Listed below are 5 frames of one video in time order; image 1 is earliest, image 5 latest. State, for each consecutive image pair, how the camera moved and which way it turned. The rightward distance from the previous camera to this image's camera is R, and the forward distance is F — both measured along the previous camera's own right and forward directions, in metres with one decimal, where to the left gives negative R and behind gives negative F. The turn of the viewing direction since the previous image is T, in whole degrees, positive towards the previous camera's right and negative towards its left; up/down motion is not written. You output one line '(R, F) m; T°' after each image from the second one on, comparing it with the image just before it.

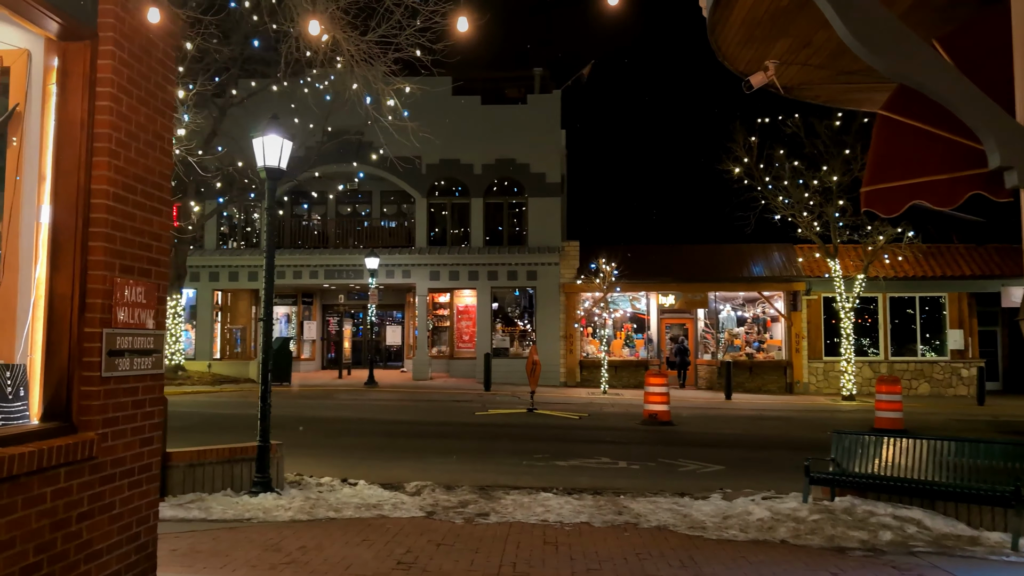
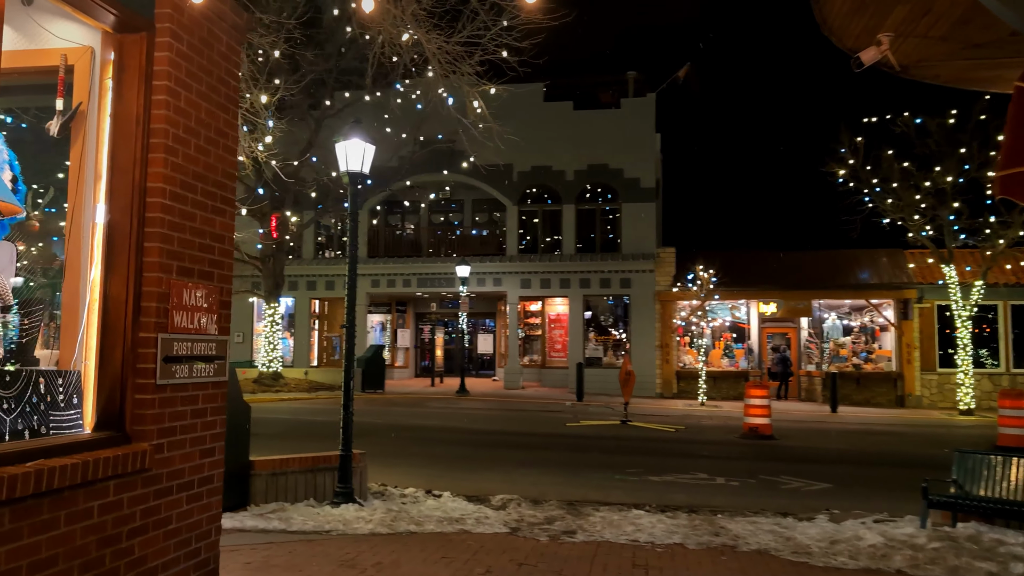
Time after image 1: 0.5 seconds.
(+0.1, +0.4) m; -6°
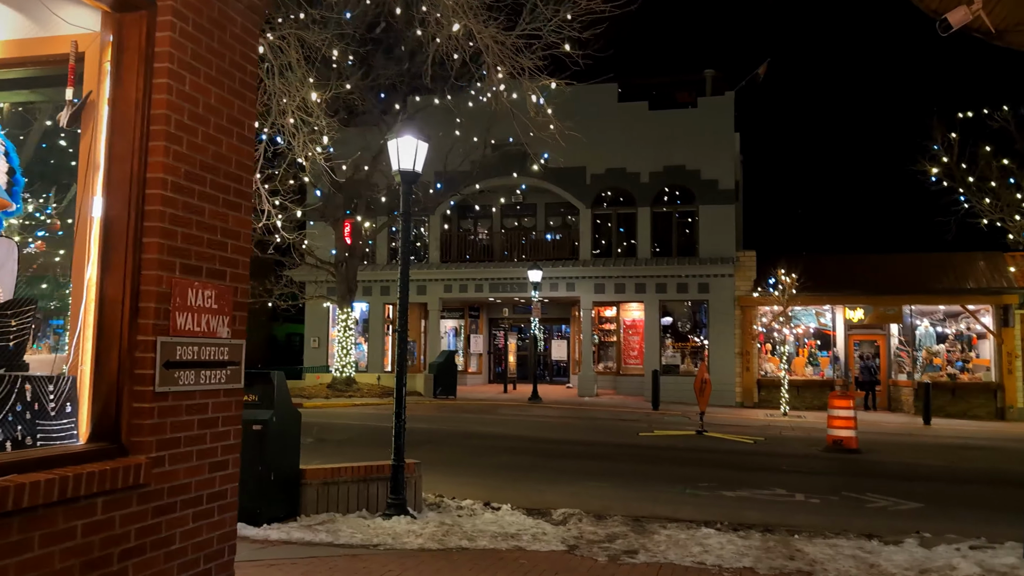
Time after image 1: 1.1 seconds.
(+0.2, +0.4) m; -5°
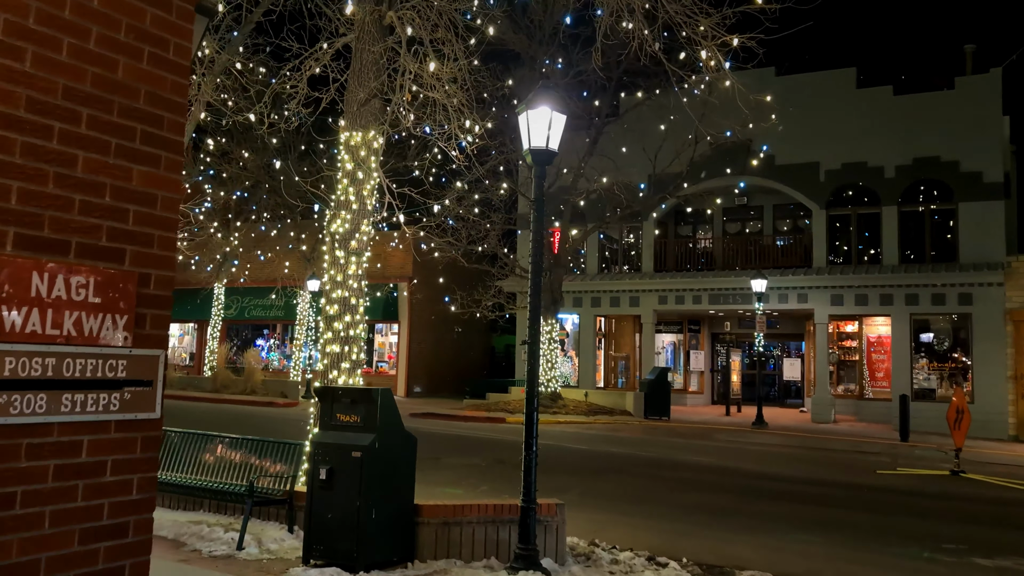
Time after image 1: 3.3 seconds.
(+0.6, +1.6) m; -15°
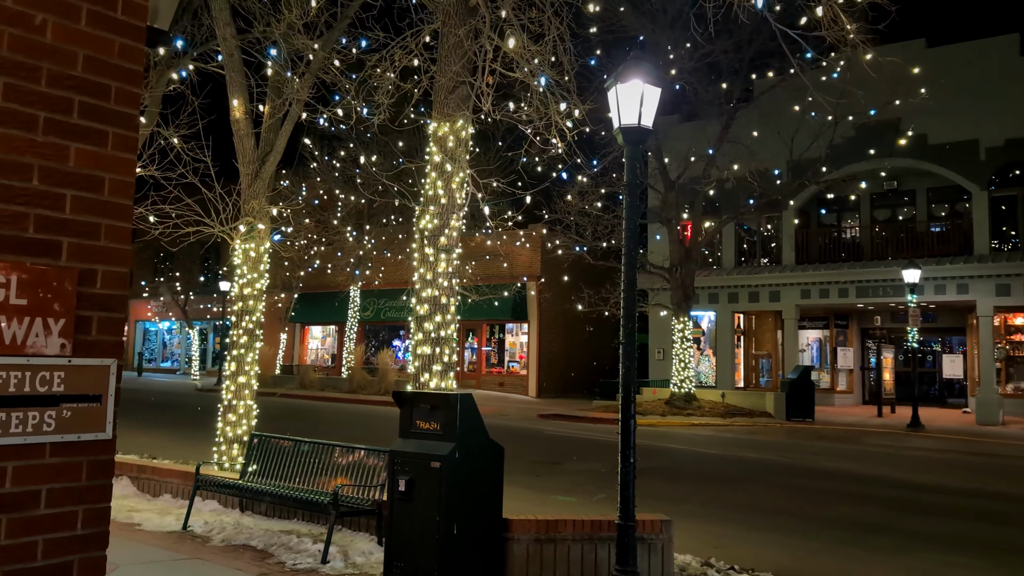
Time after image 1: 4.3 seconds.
(+0.3, +0.6) m; -9°
